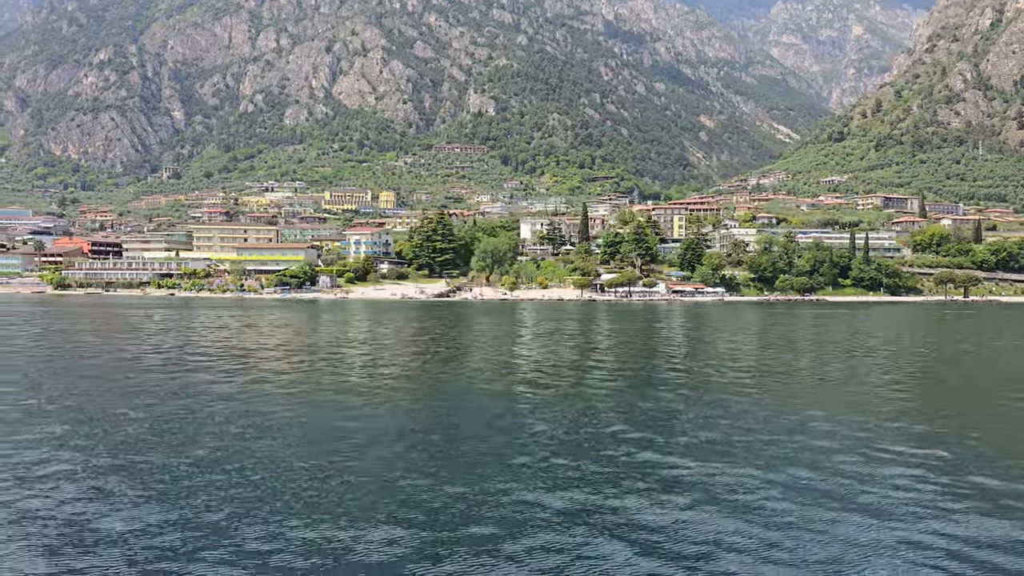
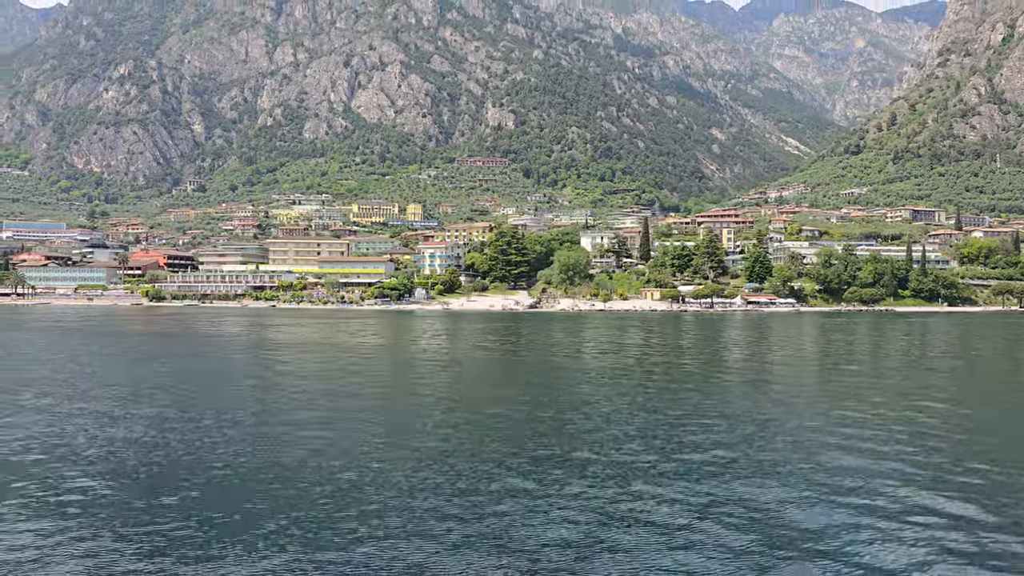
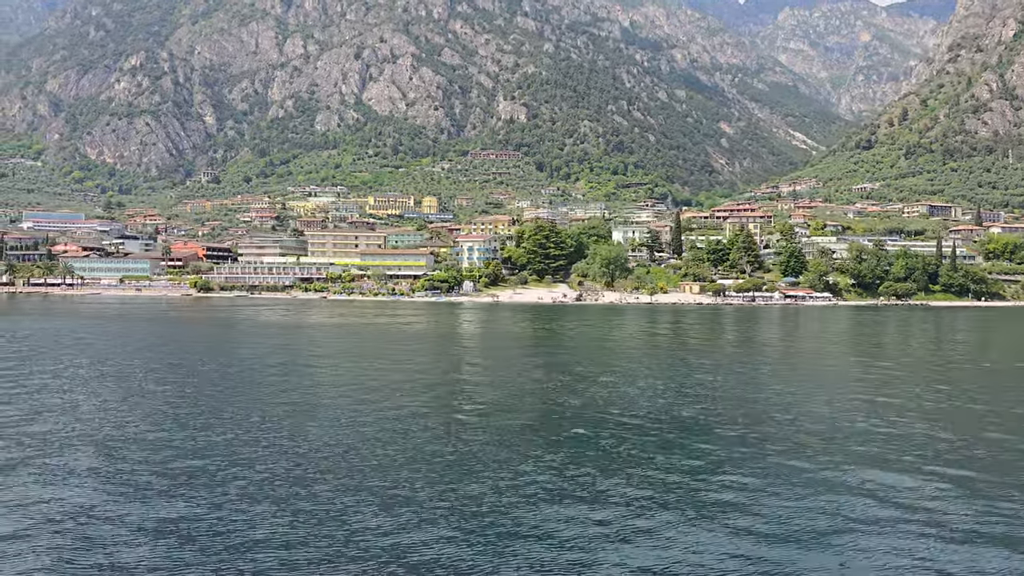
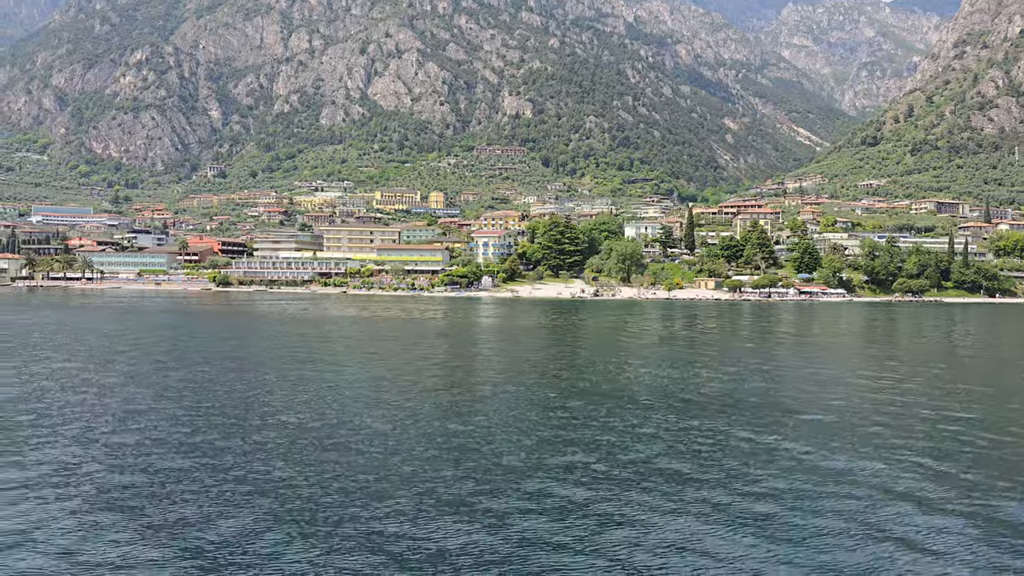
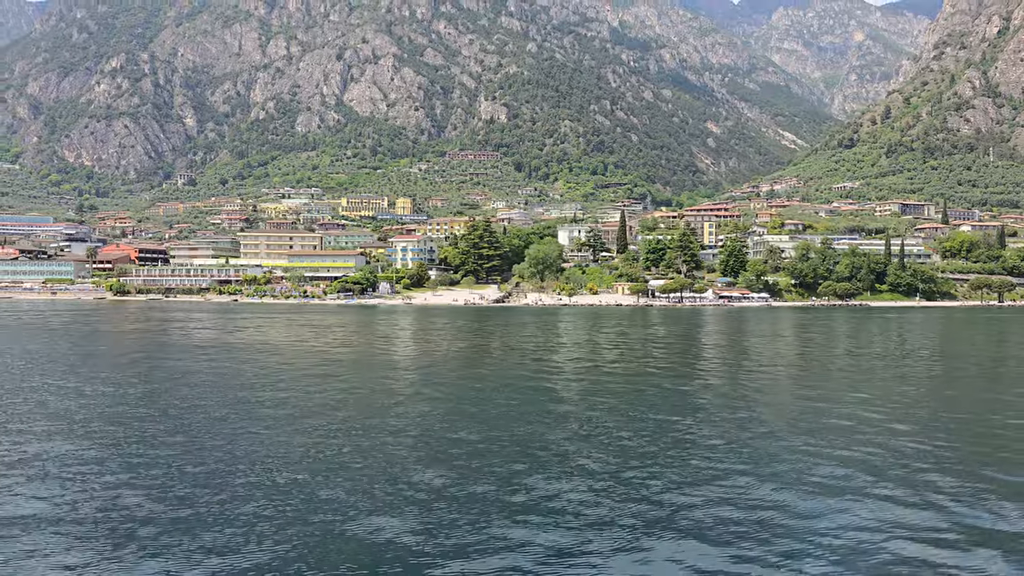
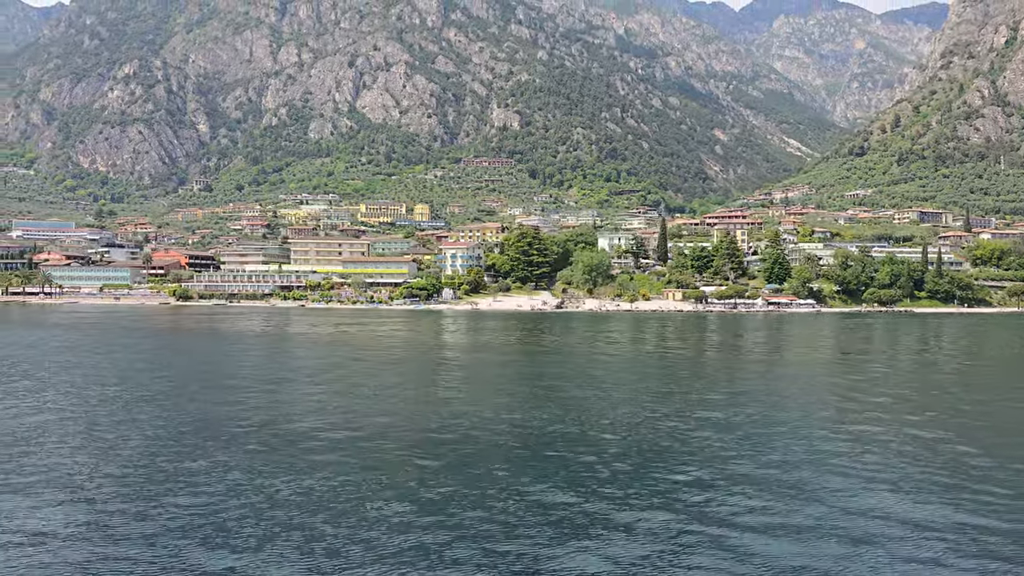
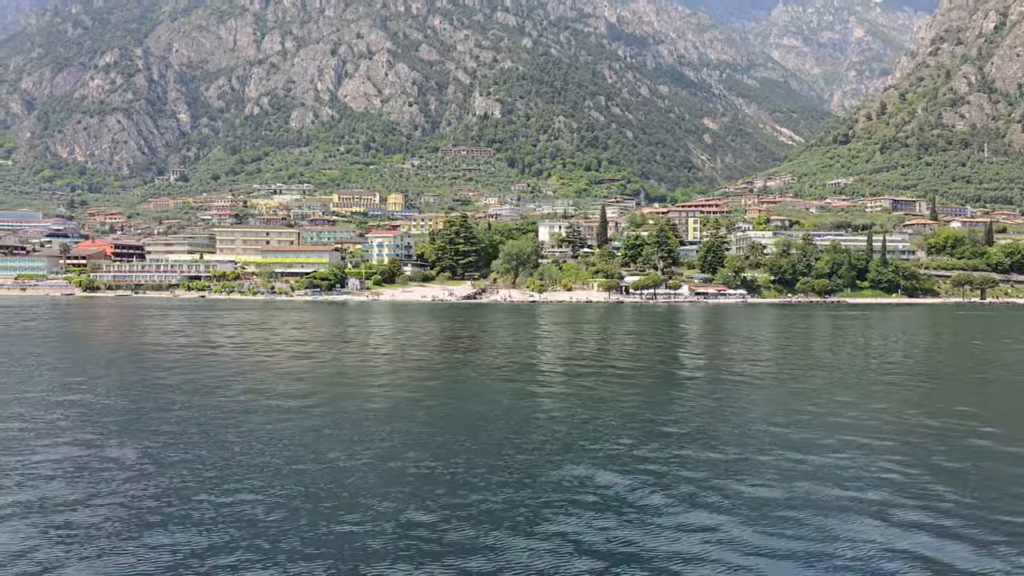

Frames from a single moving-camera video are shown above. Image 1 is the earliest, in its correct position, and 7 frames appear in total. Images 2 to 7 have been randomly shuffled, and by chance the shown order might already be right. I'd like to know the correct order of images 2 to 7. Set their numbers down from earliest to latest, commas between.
7, 5, 2, 6, 3, 4
